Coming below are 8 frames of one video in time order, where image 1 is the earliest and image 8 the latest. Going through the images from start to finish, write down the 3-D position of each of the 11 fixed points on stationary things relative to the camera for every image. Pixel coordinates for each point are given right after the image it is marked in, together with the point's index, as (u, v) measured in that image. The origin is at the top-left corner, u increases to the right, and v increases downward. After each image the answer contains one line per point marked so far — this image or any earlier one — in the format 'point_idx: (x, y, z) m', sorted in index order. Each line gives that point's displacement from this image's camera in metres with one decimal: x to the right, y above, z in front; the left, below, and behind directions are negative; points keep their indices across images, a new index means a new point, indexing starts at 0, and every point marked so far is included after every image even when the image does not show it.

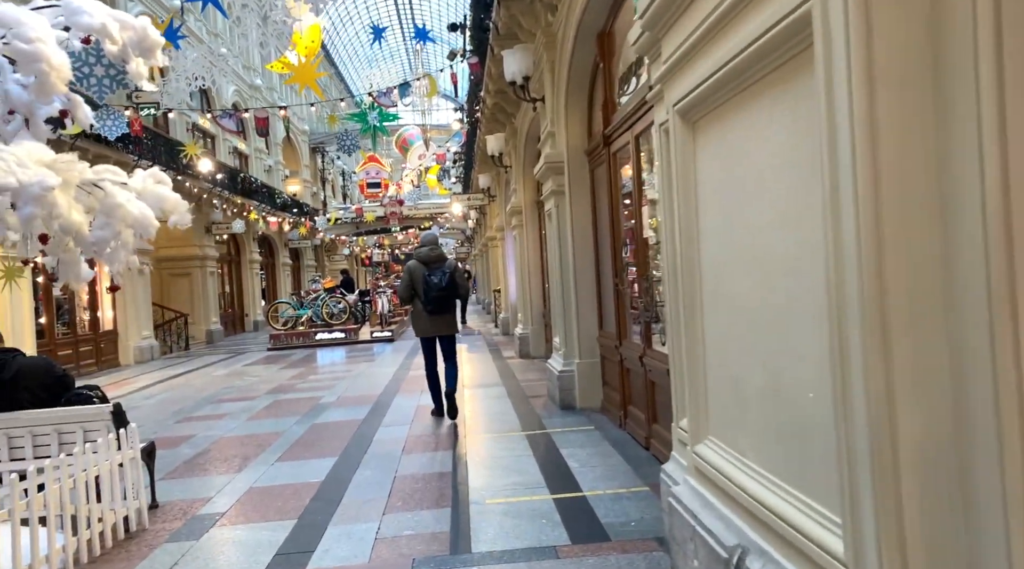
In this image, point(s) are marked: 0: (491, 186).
0: (-0.4, +2.0, +16.2) m
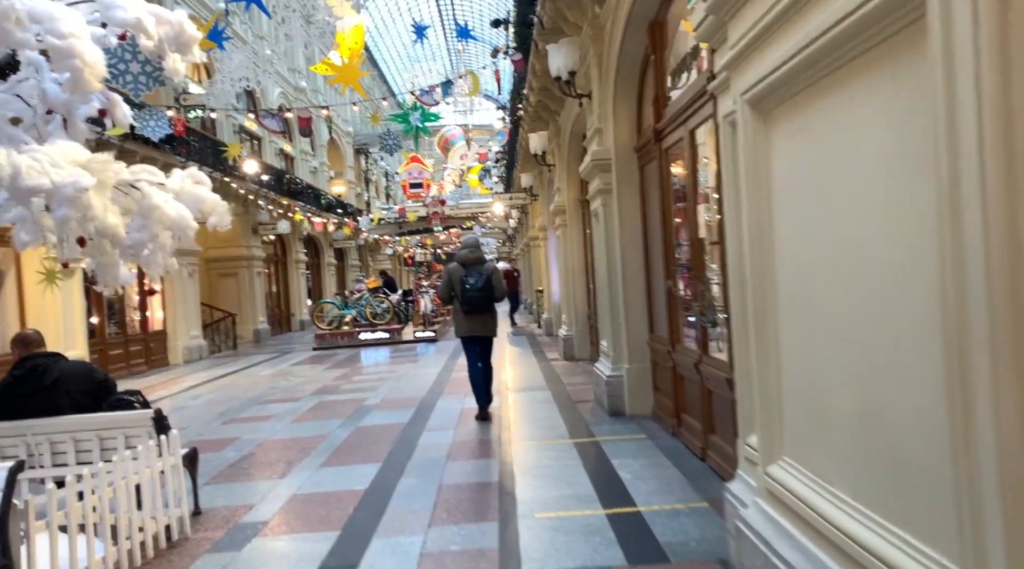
0: (+0.4, +2.0, +16.0) m
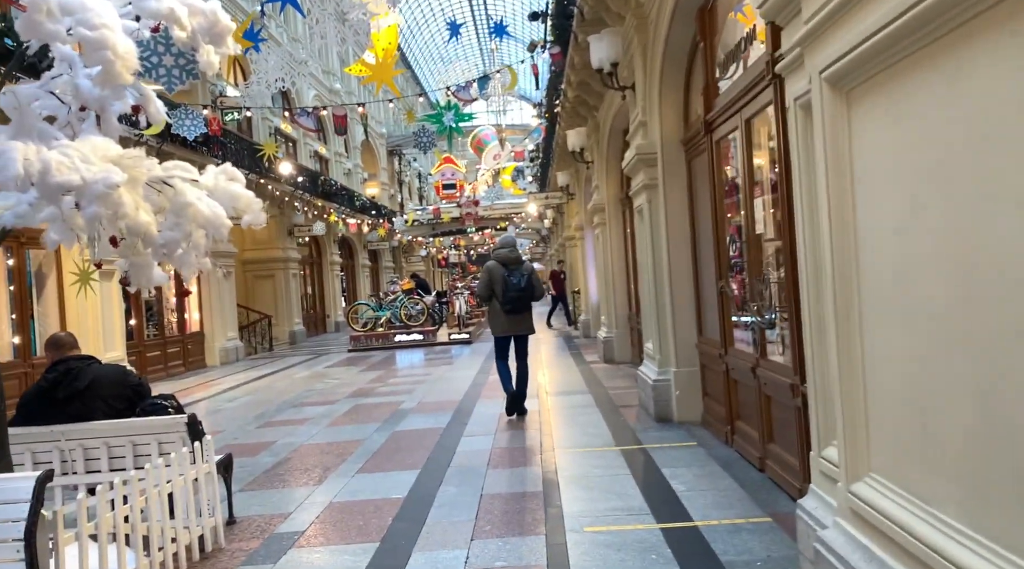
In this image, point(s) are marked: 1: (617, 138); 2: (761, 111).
0: (+1.2, +2.0, +15.7) m
1: (+1.4, +1.9, +10.4) m
2: (+1.4, +1.0, +4.5) m
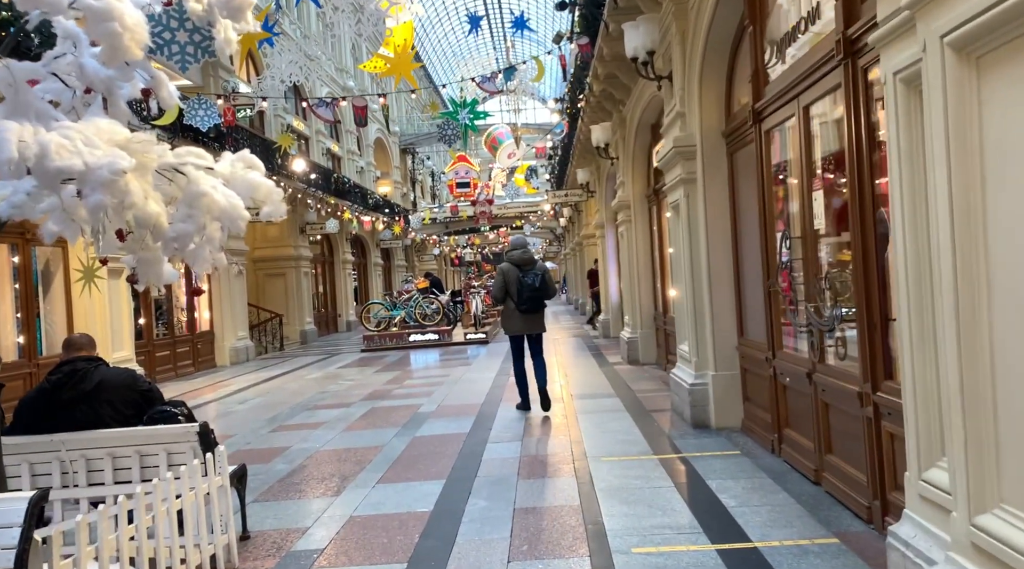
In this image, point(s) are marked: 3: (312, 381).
0: (+1.5, +2.0, +15.4) m
1: (+1.7, +1.9, +10.0) m
2: (+1.6, +1.0, +4.2) m
3: (-3.0, -1.5, +12.1) m
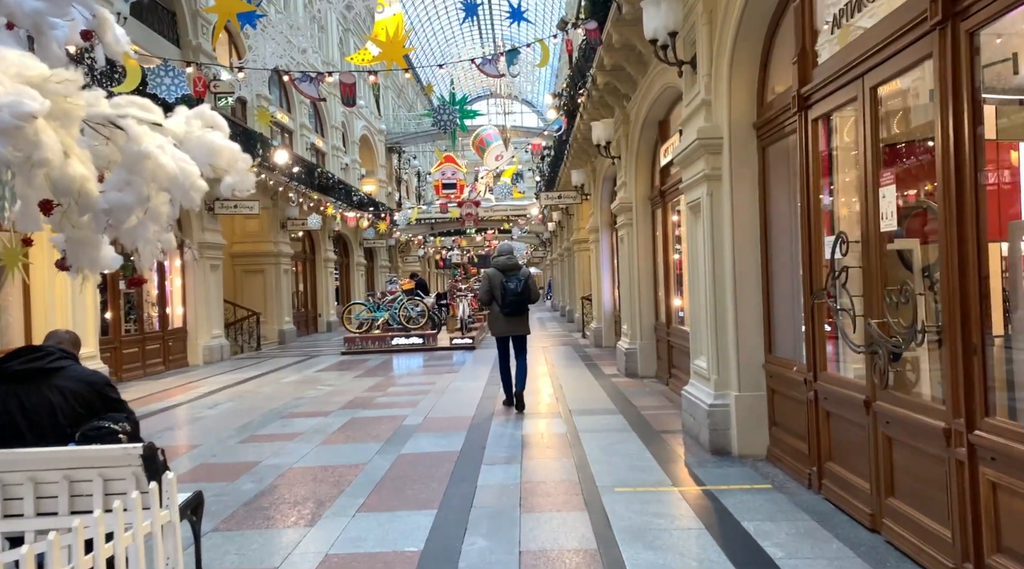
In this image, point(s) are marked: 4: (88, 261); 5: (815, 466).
0: (+1.4, +1.9, +14.7) m
1: (+1.6, +1.8, +9.4) m
2: (+1.7, +0.9, +3.5) m
3: (-3.2, -1.4, +11.4) m
4: (-1.5, +0.1, +2.7) m
5: (+1.8, -1.0, +4.6) m
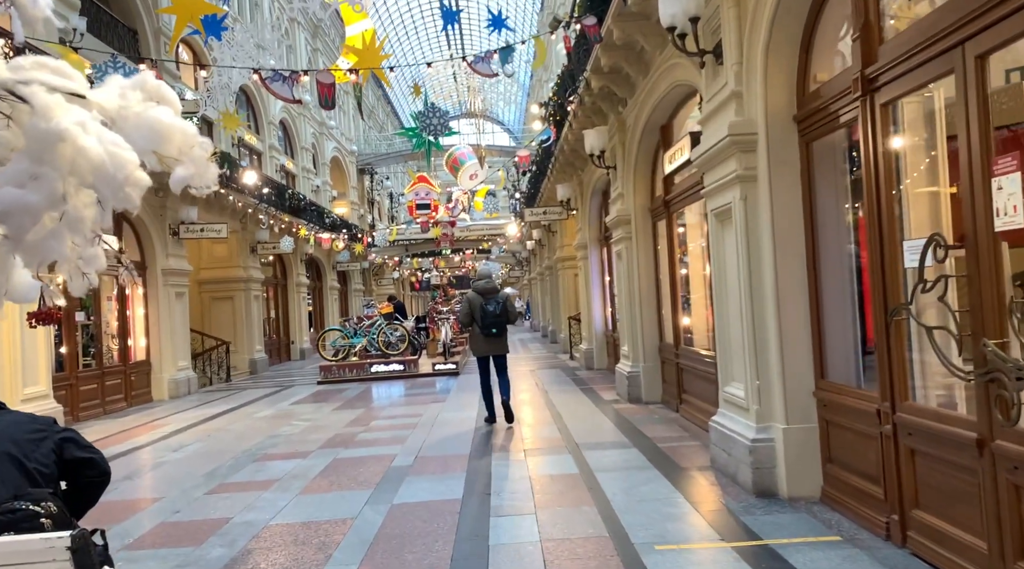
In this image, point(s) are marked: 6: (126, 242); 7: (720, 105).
0: (+1.1, +1.5, +14.1) m
1: (+1.5, +1.6, +8.7) m
2: (+1.8, +0.9, +2.9) m
3: (-3.3, -1.8, +10.4) m
4: (-1.3, 0.0, +1.9) m
5: (+1.9, -1.1, +3.9) m
6: (-6.4, +0.7, +13.2) m
7: (+1.4, +1.2, +5.2) m
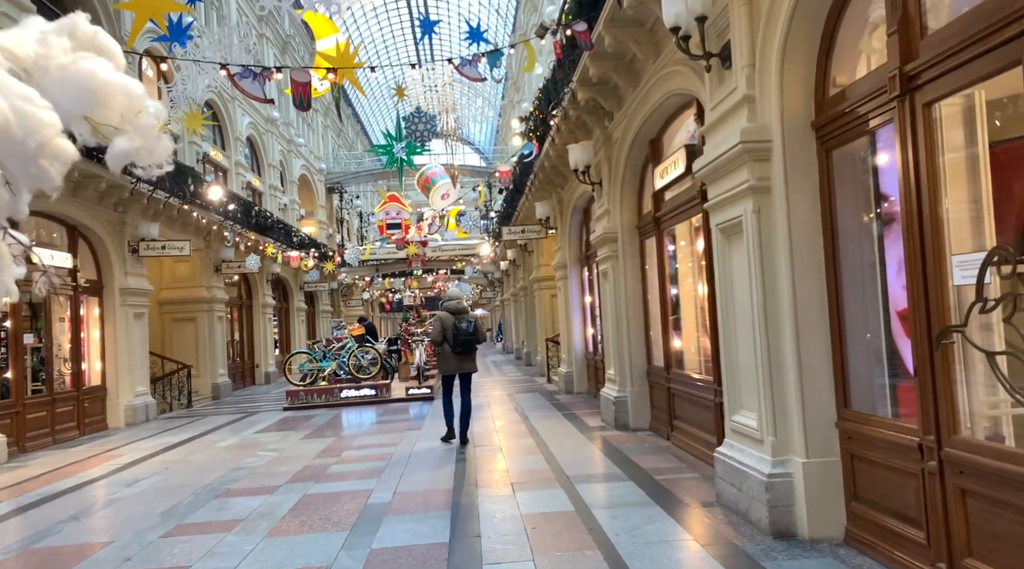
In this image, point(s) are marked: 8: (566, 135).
0: (+0.7, +1.2, +13.7) m
1: (+1.4, +1.4, +8.4) m
2: (+1.9, +0.8, +2.5) m
3: (-3.5, -2.0, +9.8) m
4: (-1.2, 0.0, +1.4) m
5: (+1.9, -1.2, +3.5) m
6: (-6.7, +0.4, +12.5) m
7: (+1.3, +1.1, +4.8) m
8: (+0.7, +1.9, +10.1) m
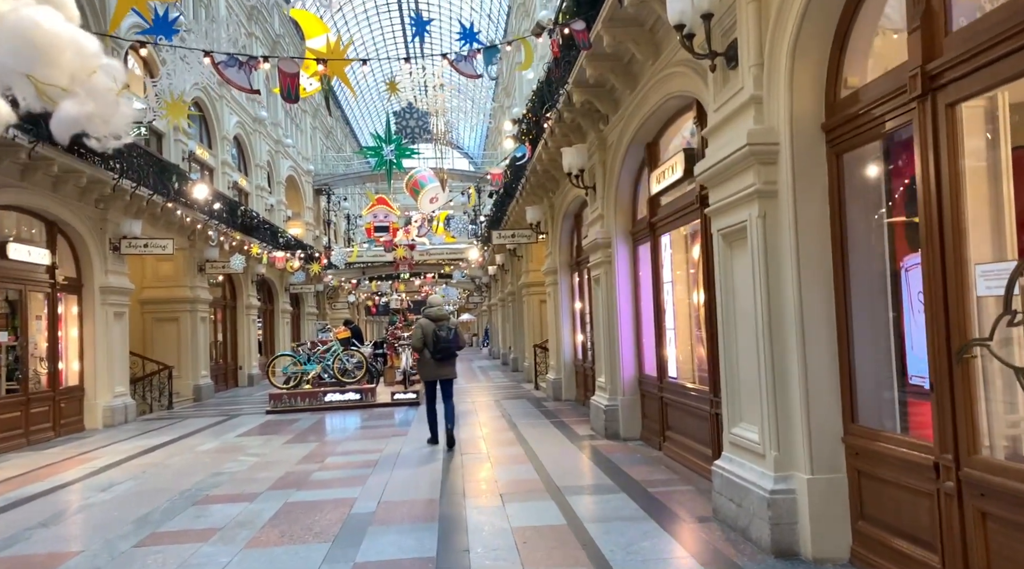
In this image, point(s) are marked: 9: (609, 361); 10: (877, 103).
0: (+0.5, +1.1, +13.5) m
1: (+1.3, +1.4, +8.2) m
2: (+1.9, +0.8, +2.3) m
3: (-3.7, -2.0, +9.5) m
4: (-1.2, 0.0, +1.2) m
5: (+1.9, -1.2, +3.3) m
6: (-6.9, +0.4, +12.2) m
7: (+1.3, +1.0, +4.7) m
8: (+0.6, +1.8, +9.9) m
9: (+1.1, -0.9, +9.0) m
10: (+1.8, +0.9, +3.8) m
